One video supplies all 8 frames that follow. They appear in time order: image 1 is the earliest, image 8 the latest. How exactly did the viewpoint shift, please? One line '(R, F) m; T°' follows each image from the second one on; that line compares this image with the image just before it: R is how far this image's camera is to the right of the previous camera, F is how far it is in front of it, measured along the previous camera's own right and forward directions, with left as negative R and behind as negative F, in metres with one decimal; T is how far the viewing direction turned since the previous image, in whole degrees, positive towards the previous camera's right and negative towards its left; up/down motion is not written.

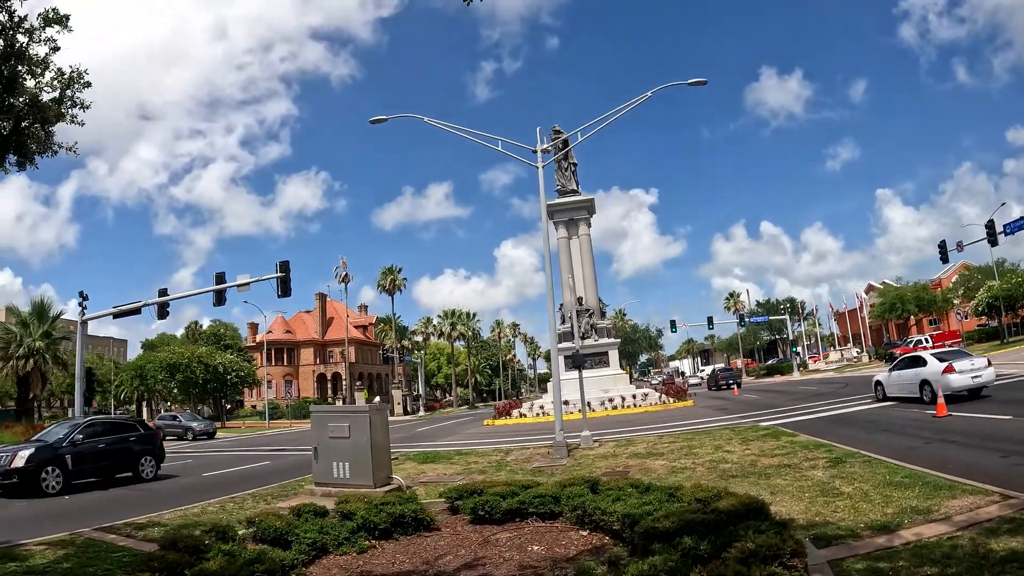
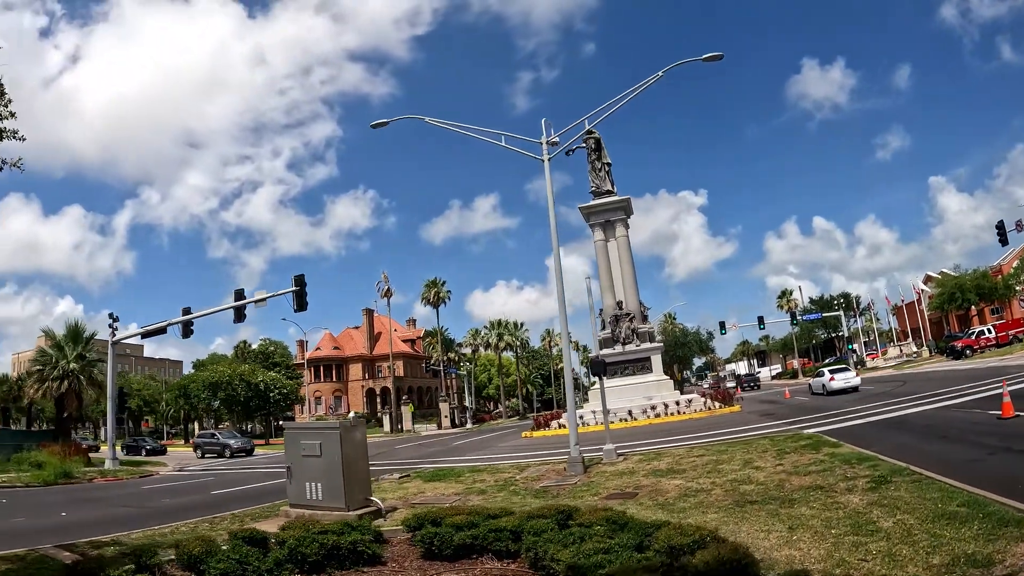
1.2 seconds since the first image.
(+1.0, +1.3) m; -4°
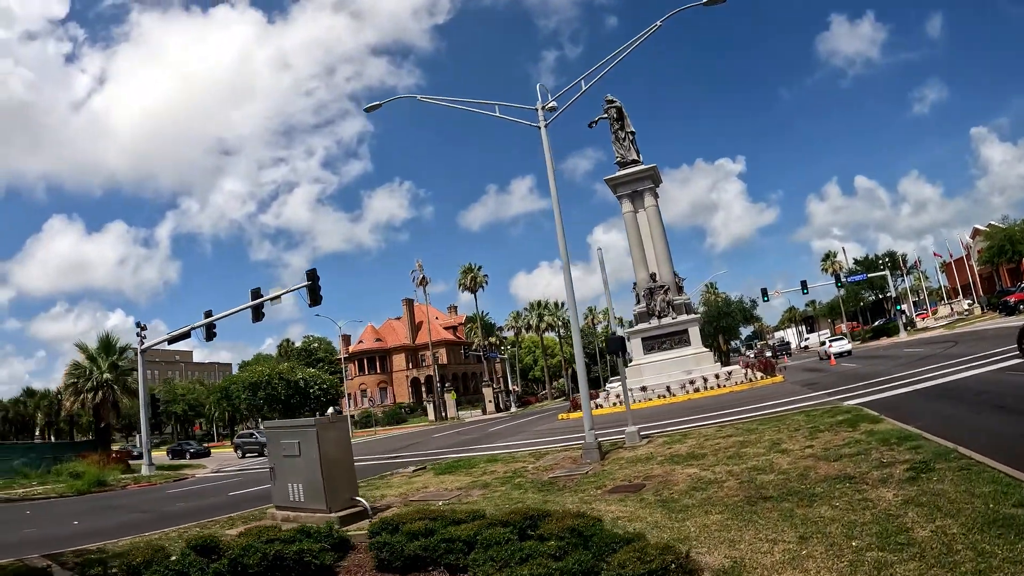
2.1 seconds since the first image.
(+0.8, +1.1) m; -4°
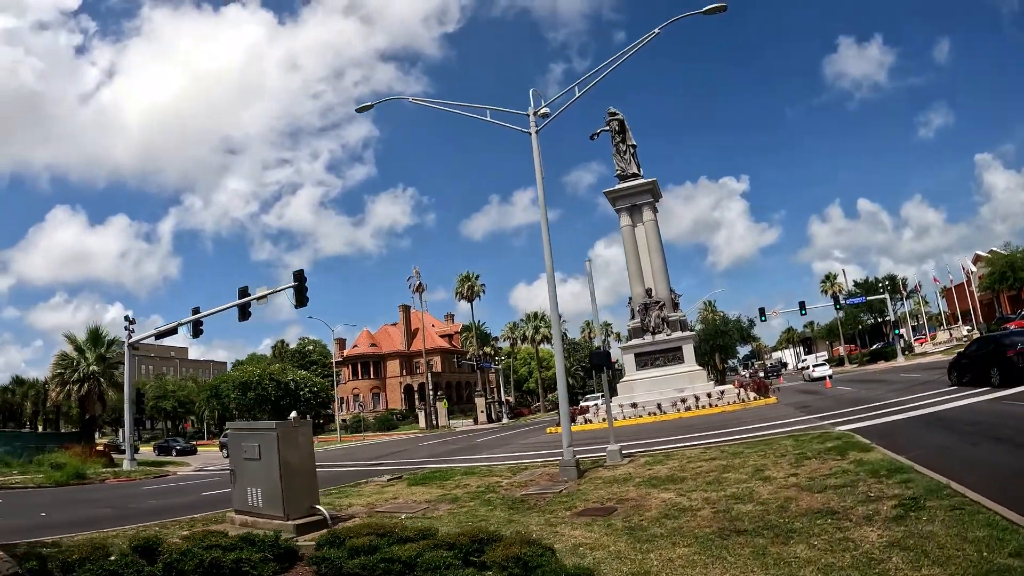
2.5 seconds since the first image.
(+0.3, +0.5) m; 0°
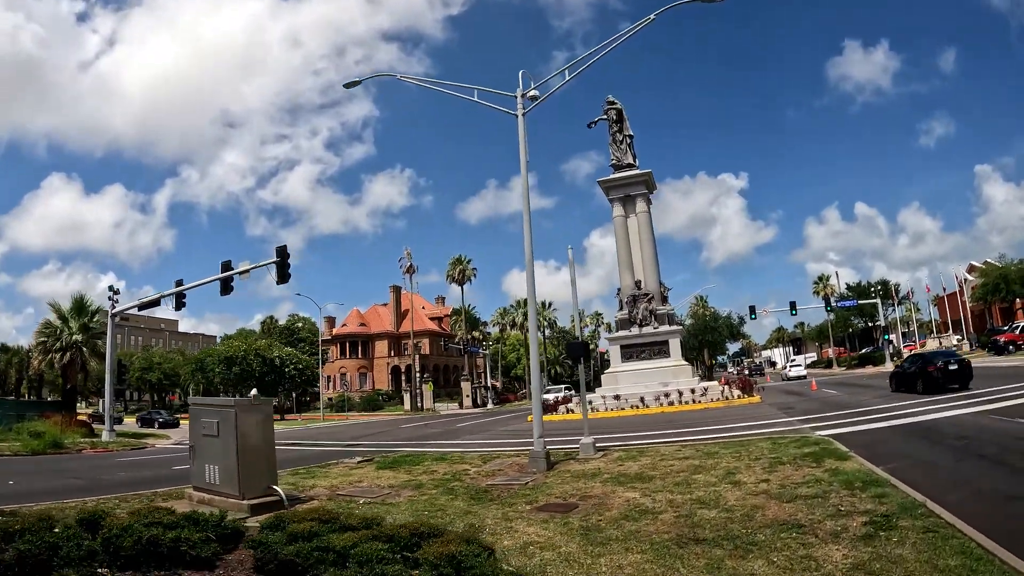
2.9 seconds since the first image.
(+0.3, +0.4) m; +1°
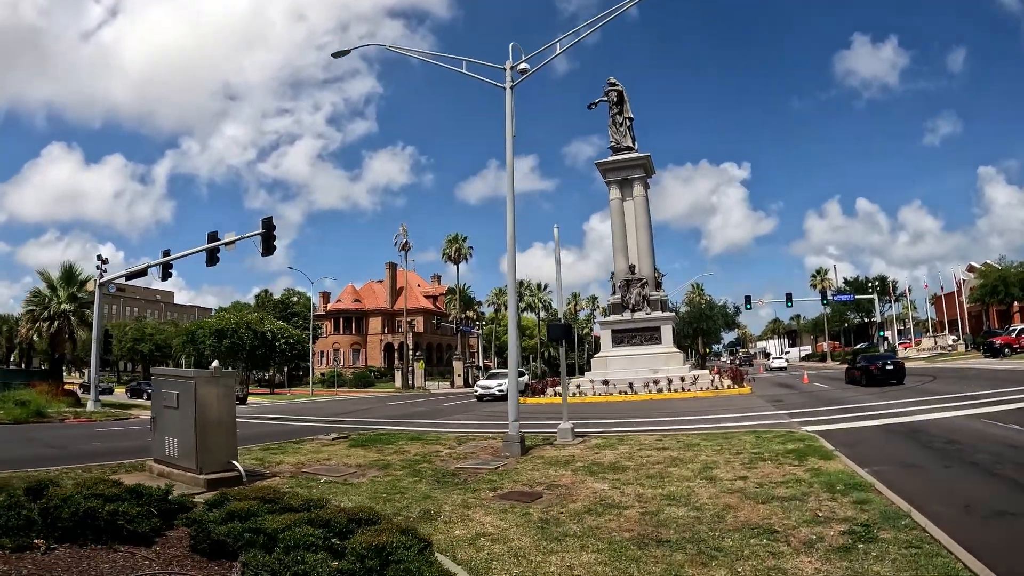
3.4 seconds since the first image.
(+0.3, +0.5) m; 0°
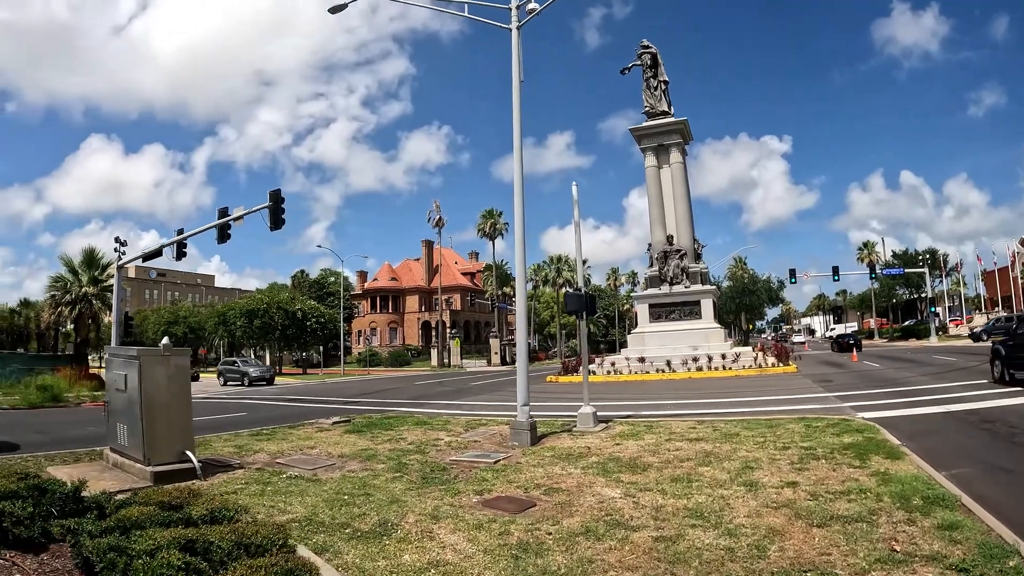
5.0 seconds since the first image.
(+0.5, +1.6) m; -3°
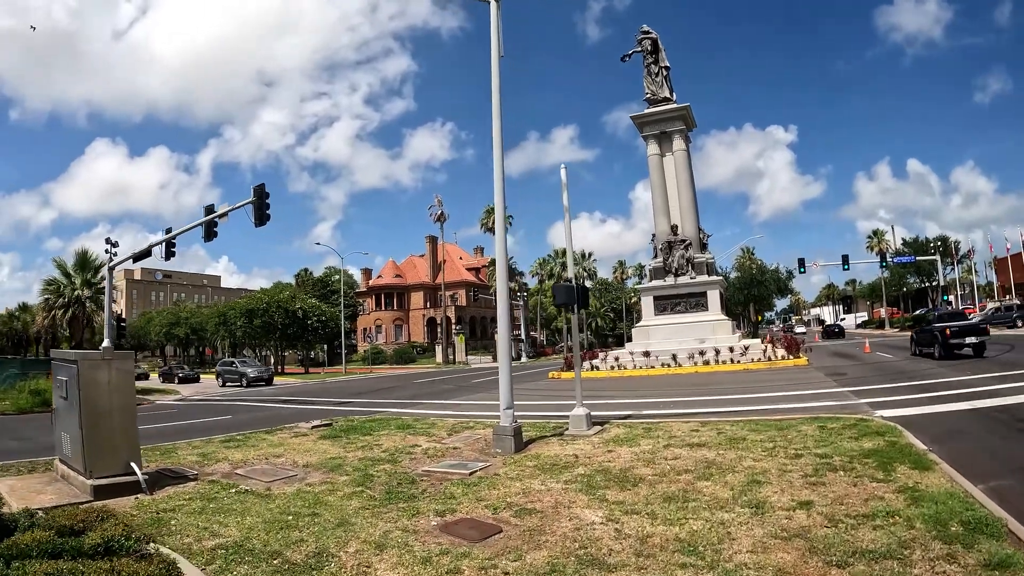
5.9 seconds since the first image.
(+0.4, +0.9) m; -1°
